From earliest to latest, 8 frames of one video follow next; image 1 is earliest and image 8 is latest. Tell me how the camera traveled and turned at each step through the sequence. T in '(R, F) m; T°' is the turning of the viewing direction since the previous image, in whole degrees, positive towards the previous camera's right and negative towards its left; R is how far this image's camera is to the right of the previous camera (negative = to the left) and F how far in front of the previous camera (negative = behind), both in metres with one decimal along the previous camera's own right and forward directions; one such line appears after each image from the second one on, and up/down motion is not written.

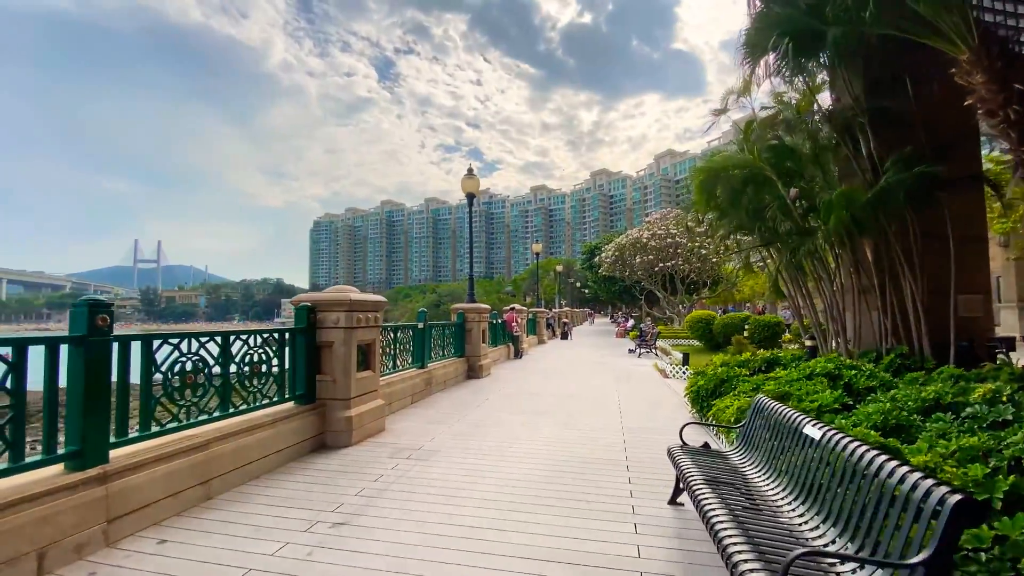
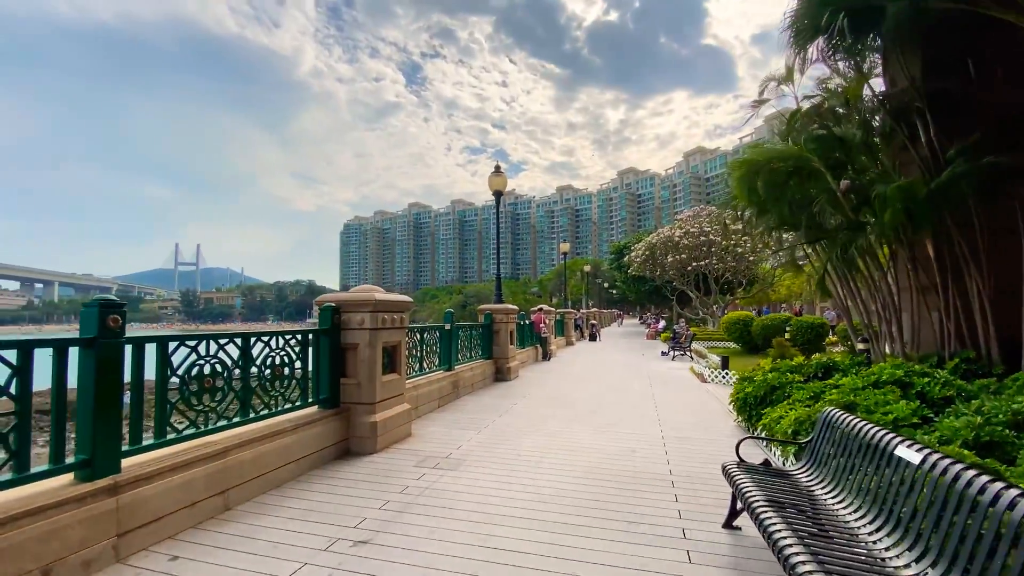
(-0.1, +0.3) m; -3°
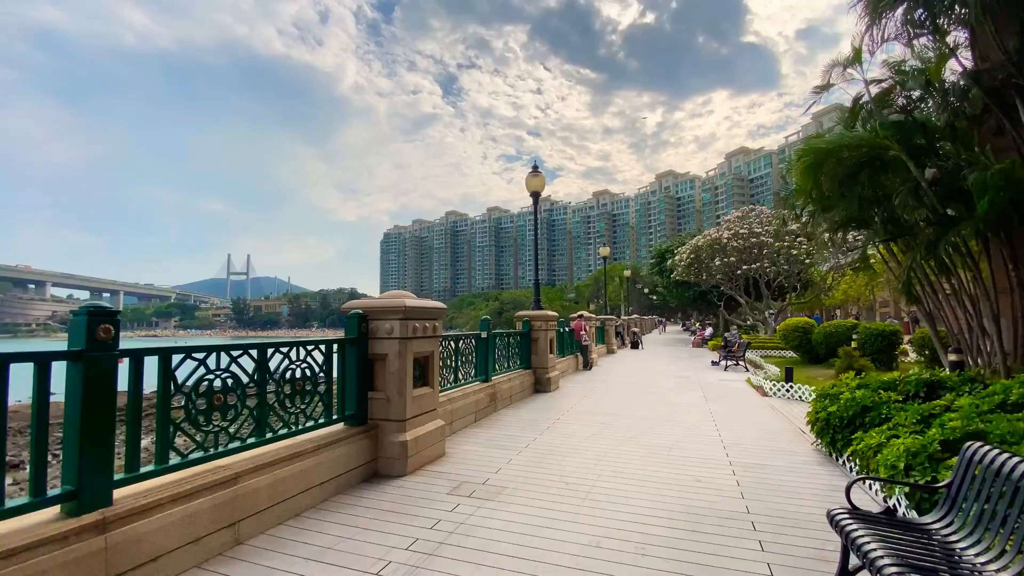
(-0.1, +0.6) m; -4°
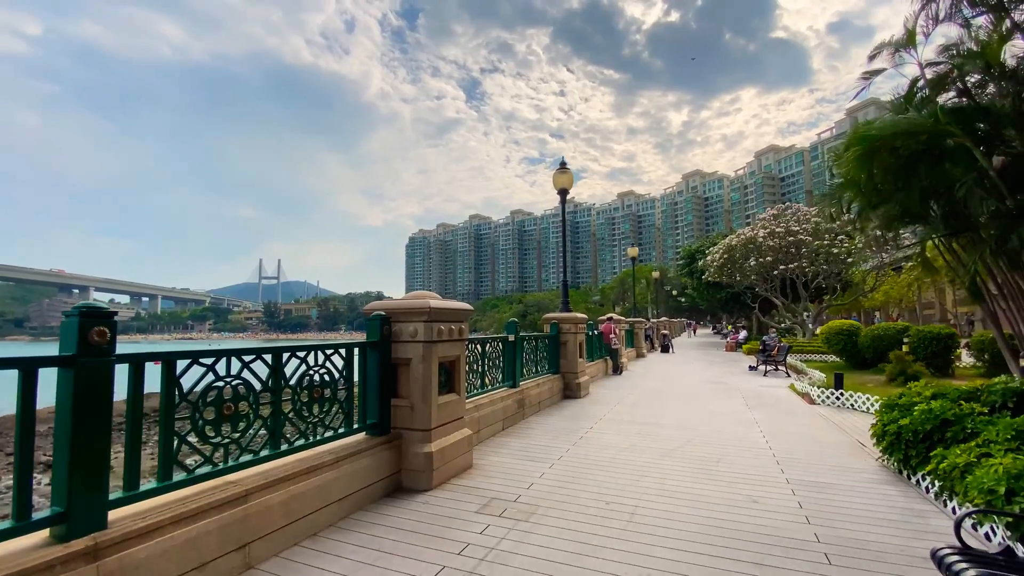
(-0.1, +0.4) m; -3°
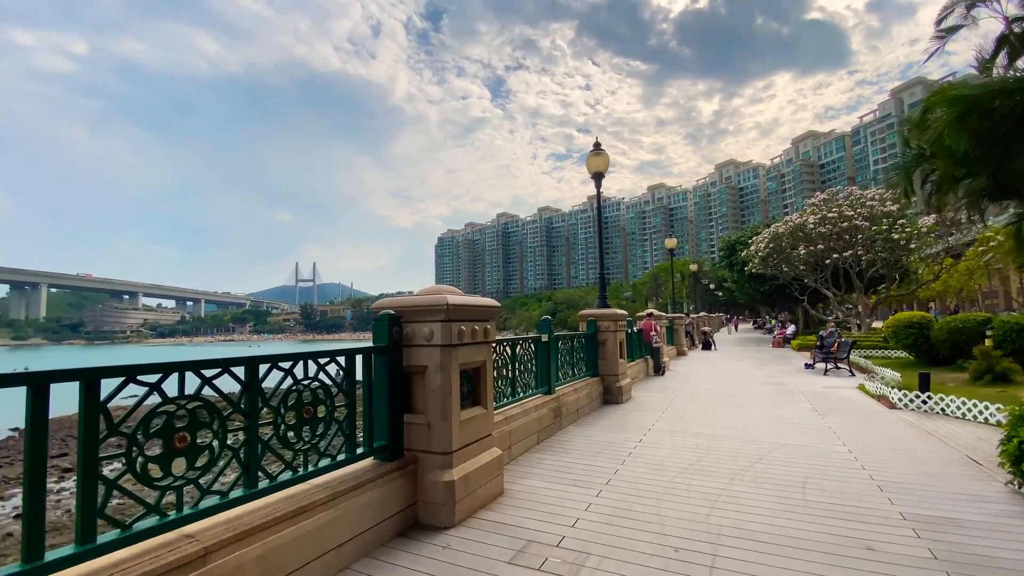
(0.0, +0.8) m; -4°
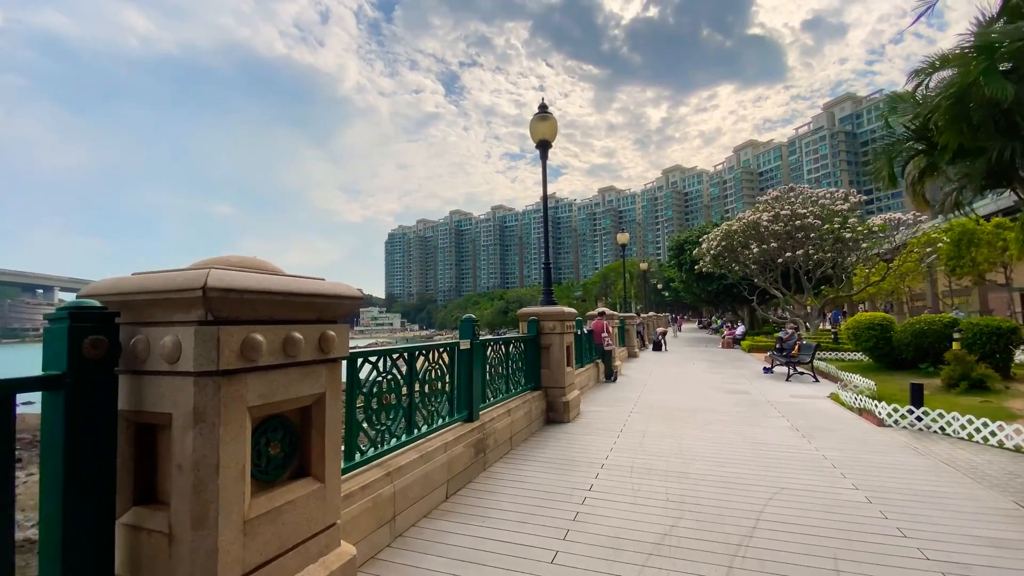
(+0.4, +1.7) m; +6°
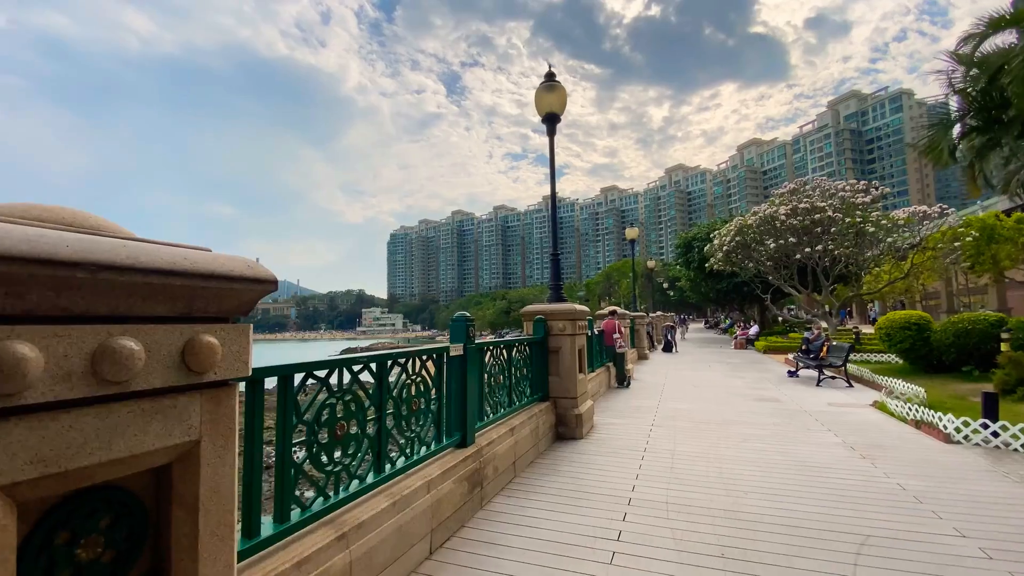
(0.0, +0.9) m; 0°
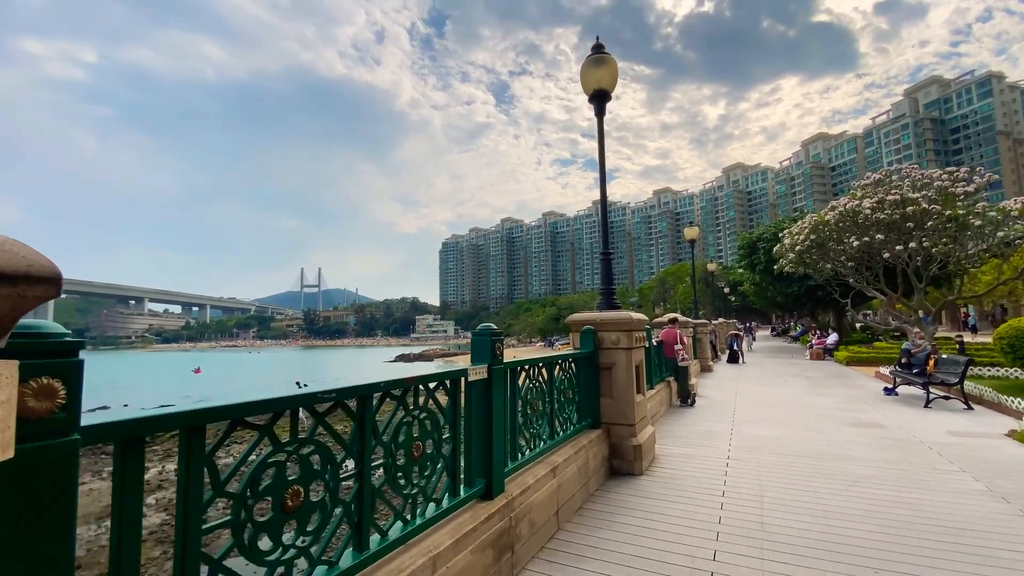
(+0.1, +0.8) m; -6°
